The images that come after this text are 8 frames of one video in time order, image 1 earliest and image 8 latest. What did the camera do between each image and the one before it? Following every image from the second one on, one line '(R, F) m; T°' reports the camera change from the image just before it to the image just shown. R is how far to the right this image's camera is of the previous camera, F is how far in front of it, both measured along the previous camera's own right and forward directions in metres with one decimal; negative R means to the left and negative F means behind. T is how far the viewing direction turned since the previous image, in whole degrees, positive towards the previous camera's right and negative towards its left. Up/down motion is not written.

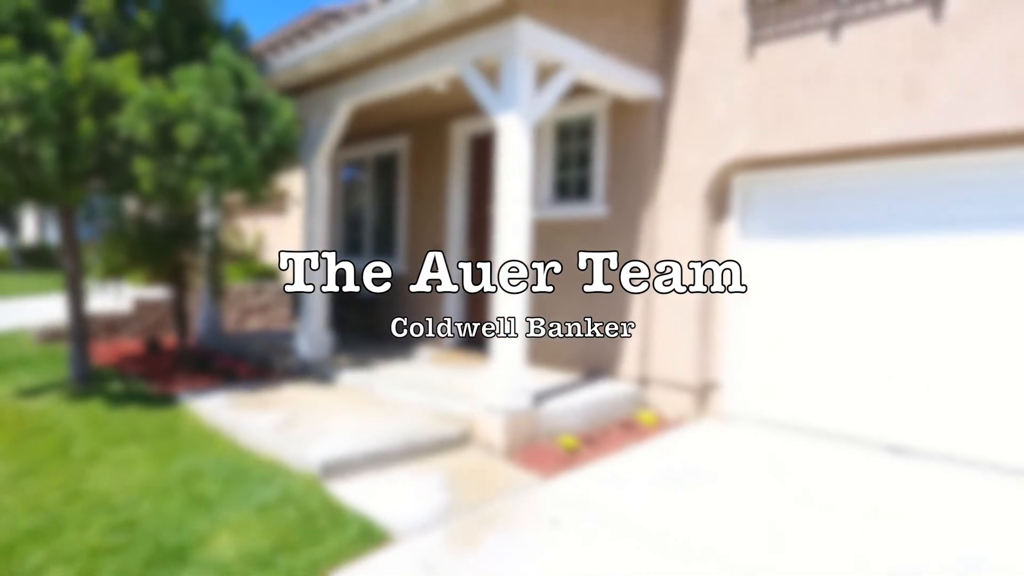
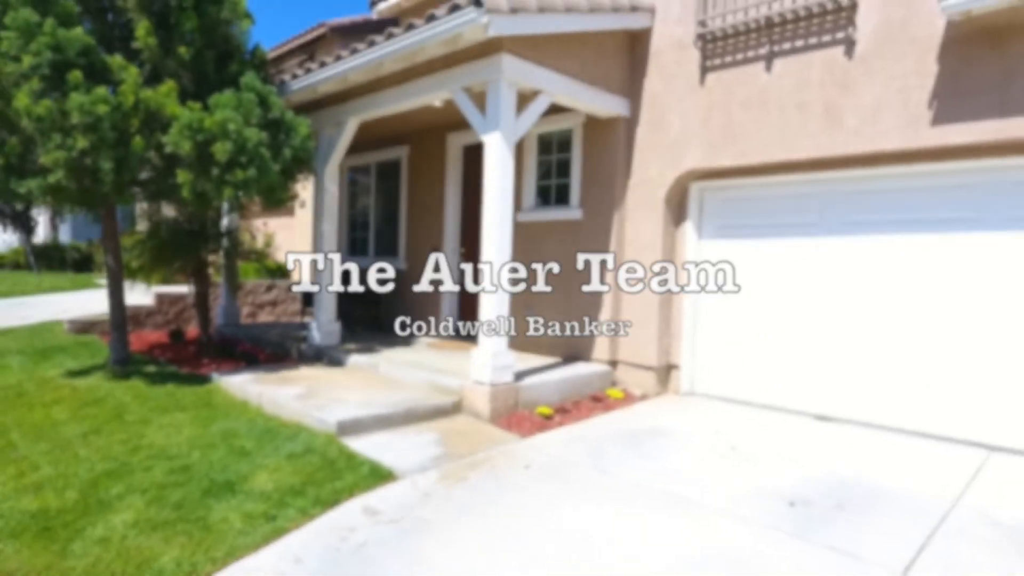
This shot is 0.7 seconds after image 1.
(+0.1, -0.9) m; 0°
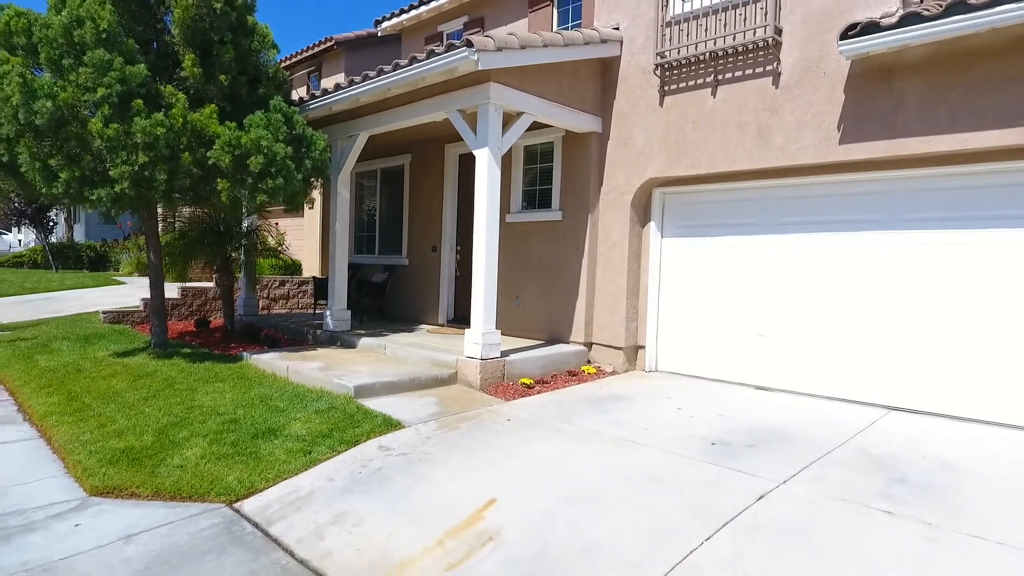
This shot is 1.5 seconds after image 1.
(+0.1, -1.1) m; 0°
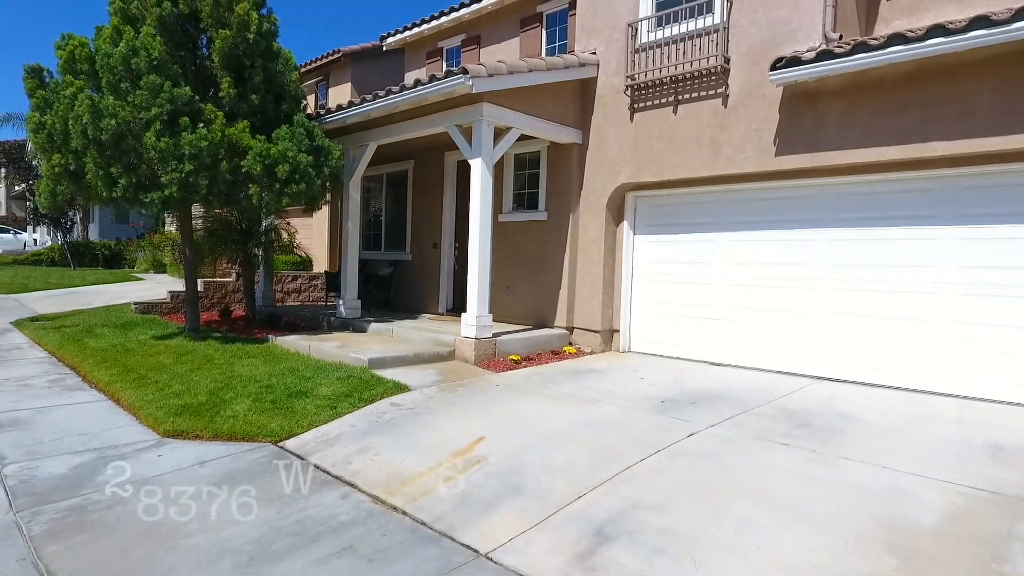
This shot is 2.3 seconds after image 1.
(+0.1, -1.2) m; 0°
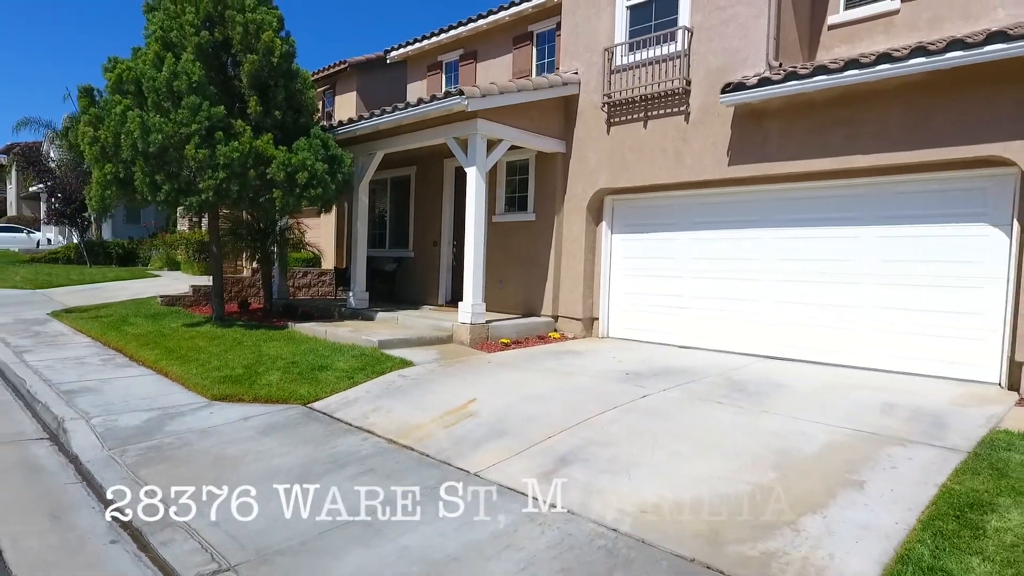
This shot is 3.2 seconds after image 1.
(+0.1, -1.2) m; 0°
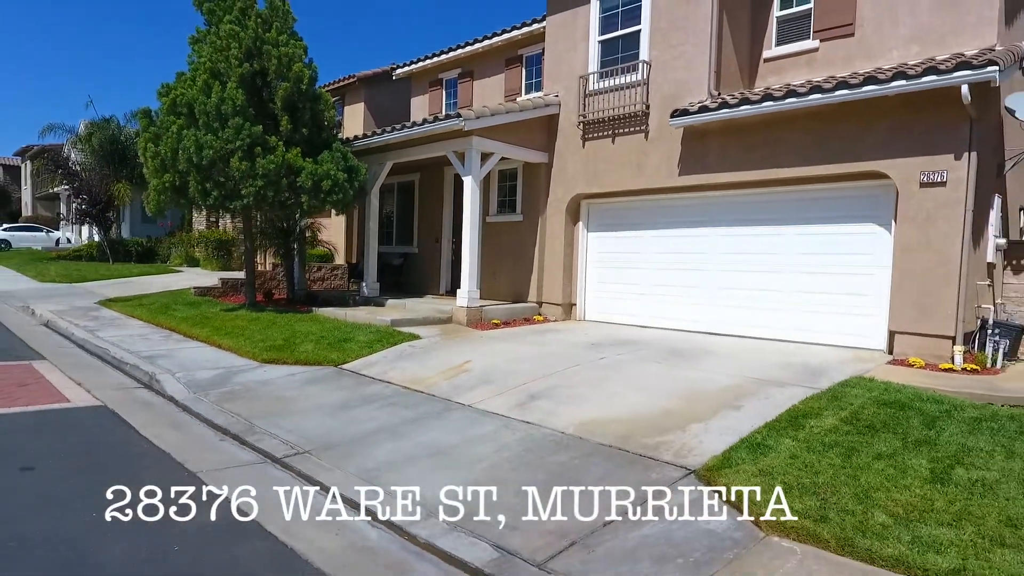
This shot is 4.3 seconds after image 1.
(+0.1, -1.8) m; 0°
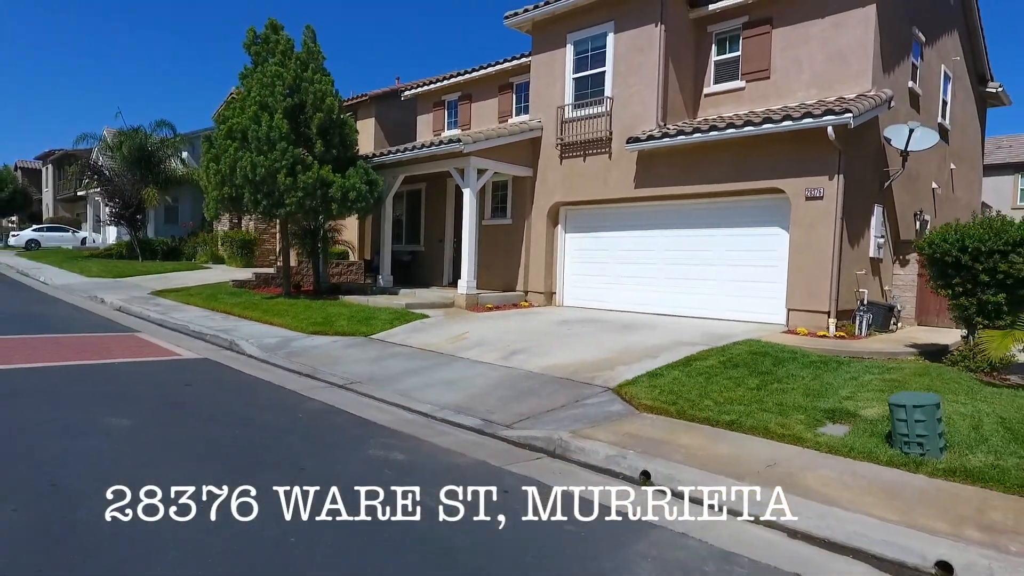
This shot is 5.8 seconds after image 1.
(+0.1, -2.6) m; 0°
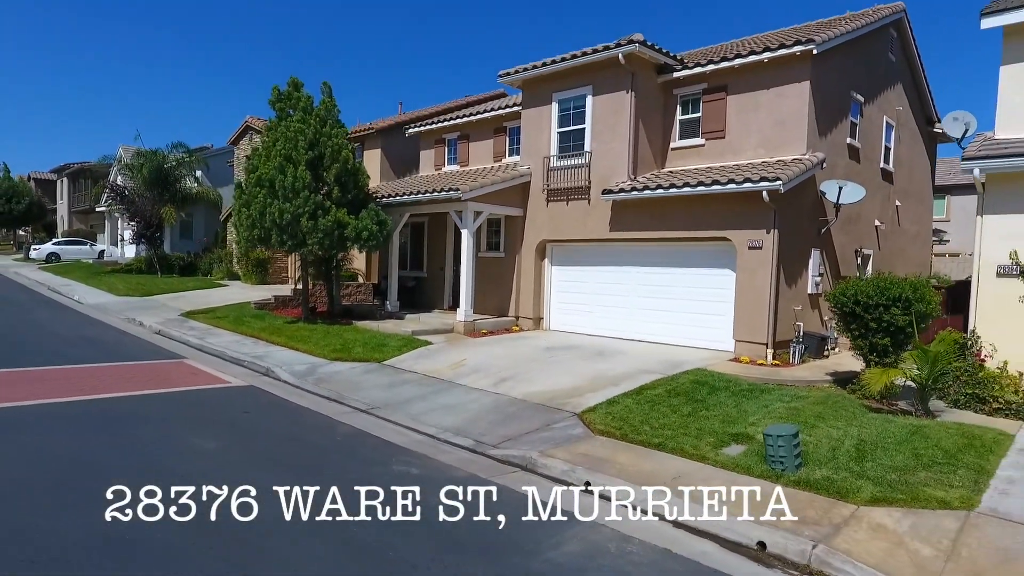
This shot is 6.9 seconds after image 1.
(+0.1, -2.0) m; 0°
